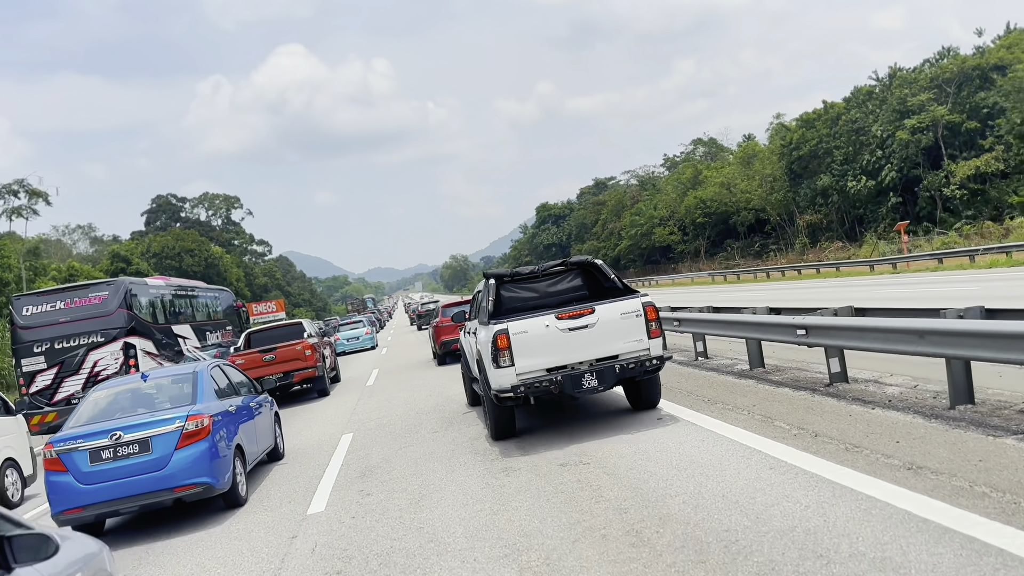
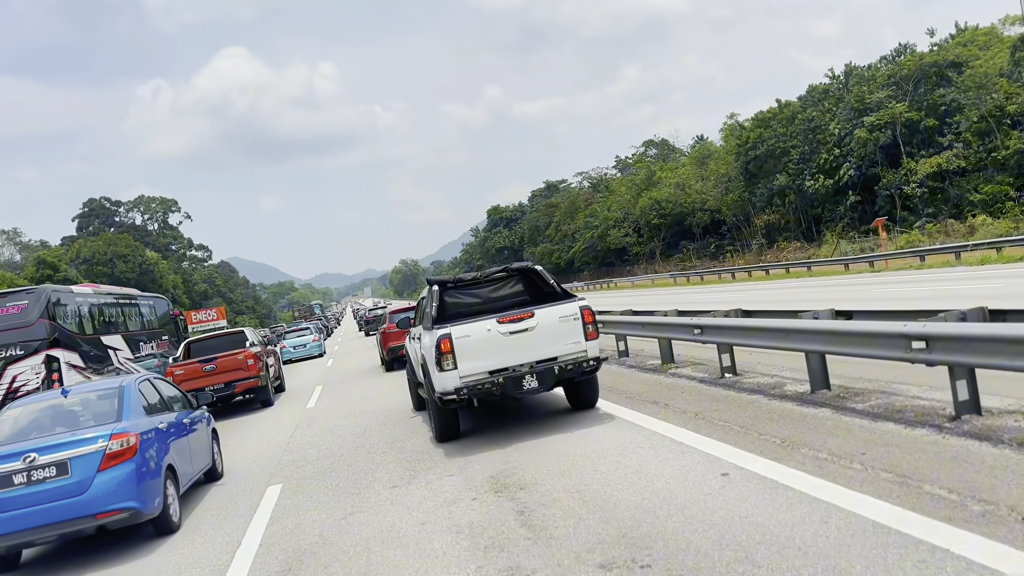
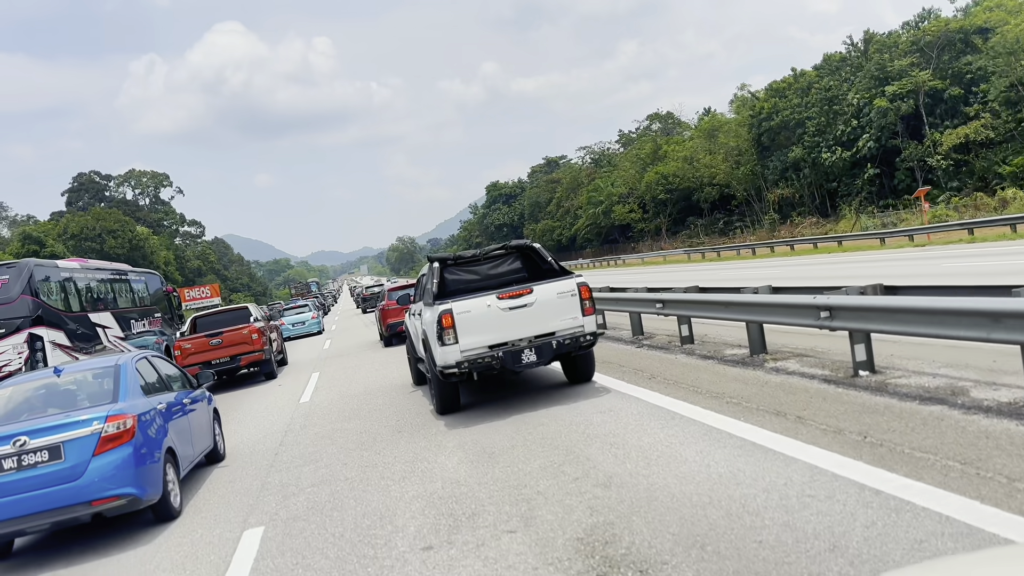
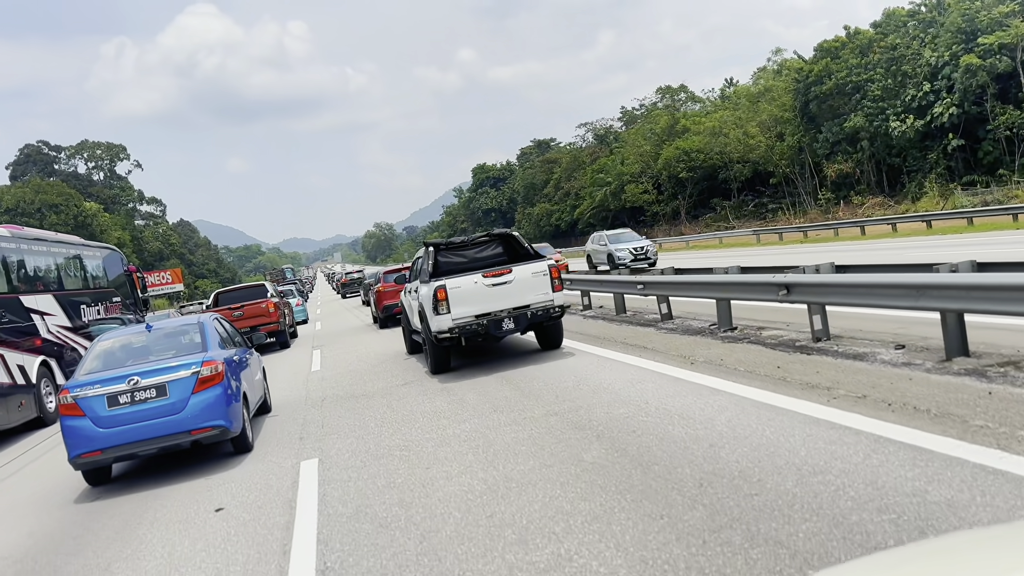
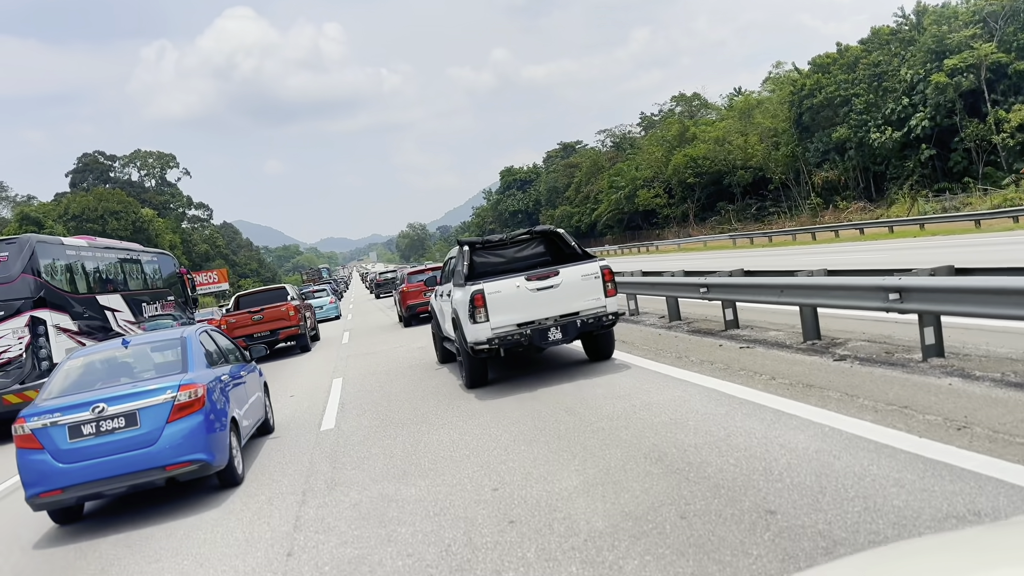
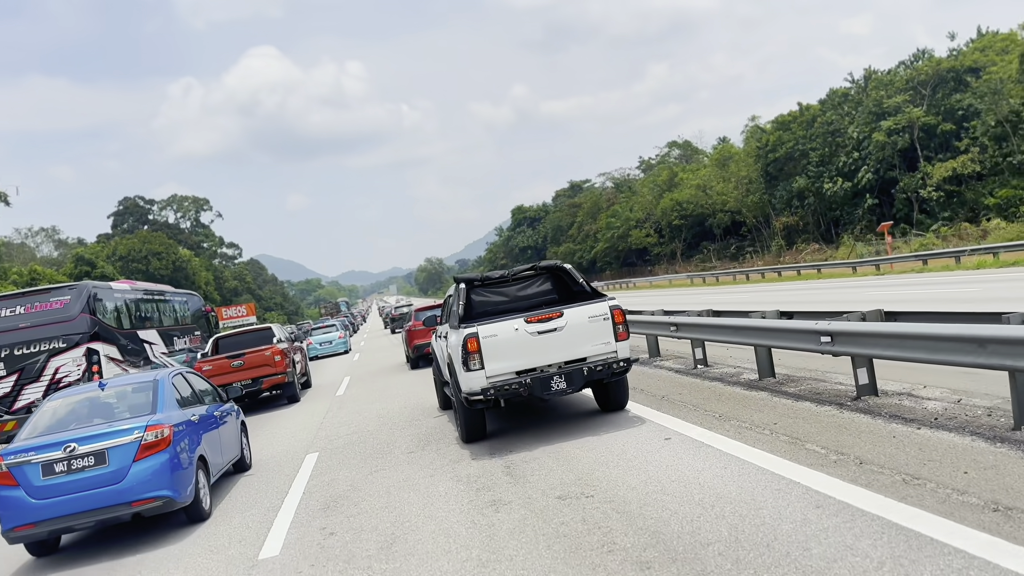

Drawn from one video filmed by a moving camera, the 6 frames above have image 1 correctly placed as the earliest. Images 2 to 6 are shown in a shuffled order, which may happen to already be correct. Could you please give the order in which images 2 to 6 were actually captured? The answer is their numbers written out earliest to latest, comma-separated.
6, 2, 3, 5, 4
